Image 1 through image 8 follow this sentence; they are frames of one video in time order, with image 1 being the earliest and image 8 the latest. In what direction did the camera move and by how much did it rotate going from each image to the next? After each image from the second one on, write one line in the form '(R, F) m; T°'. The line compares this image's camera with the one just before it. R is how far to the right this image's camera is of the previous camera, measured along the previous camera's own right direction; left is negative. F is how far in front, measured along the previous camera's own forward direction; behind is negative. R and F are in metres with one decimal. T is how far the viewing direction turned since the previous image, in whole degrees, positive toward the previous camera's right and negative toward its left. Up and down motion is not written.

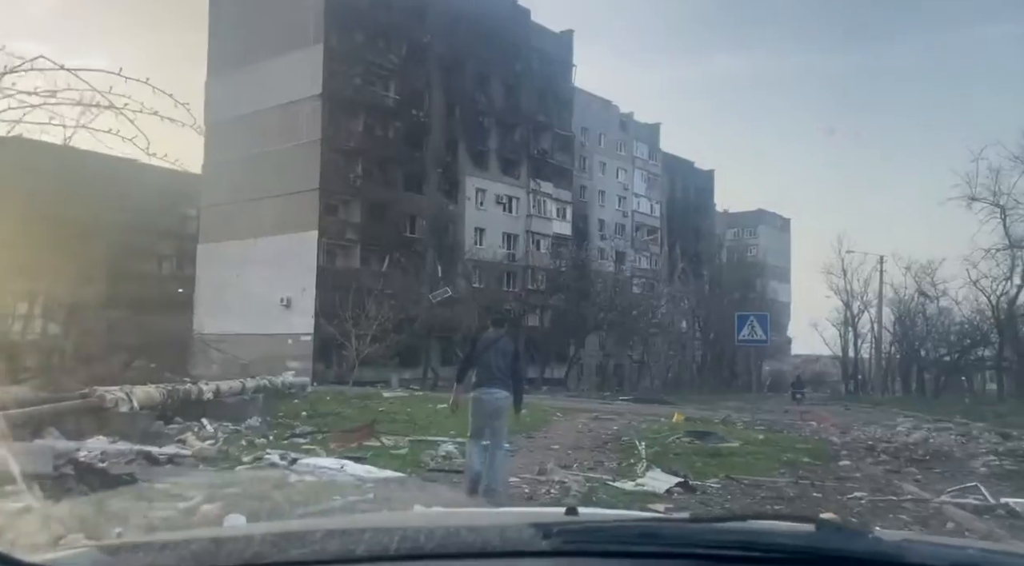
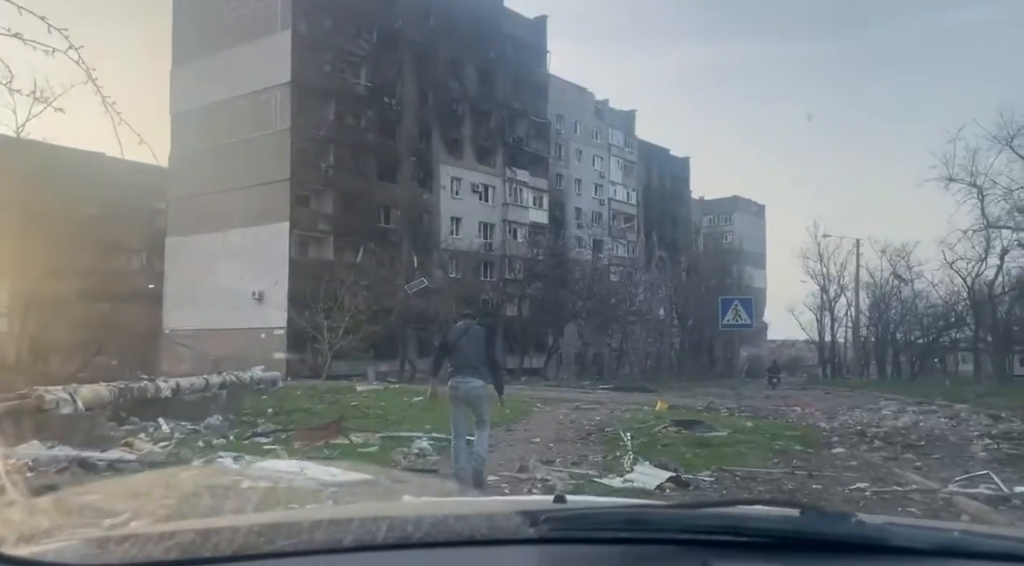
(0.0, +0.7) m; +2°
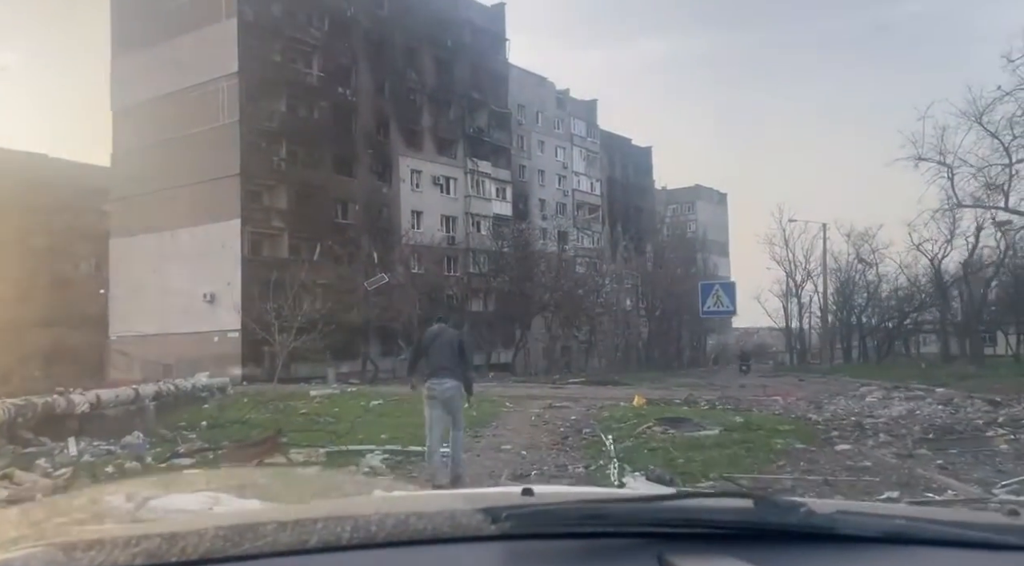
(0.0, +1.4) m; +2°
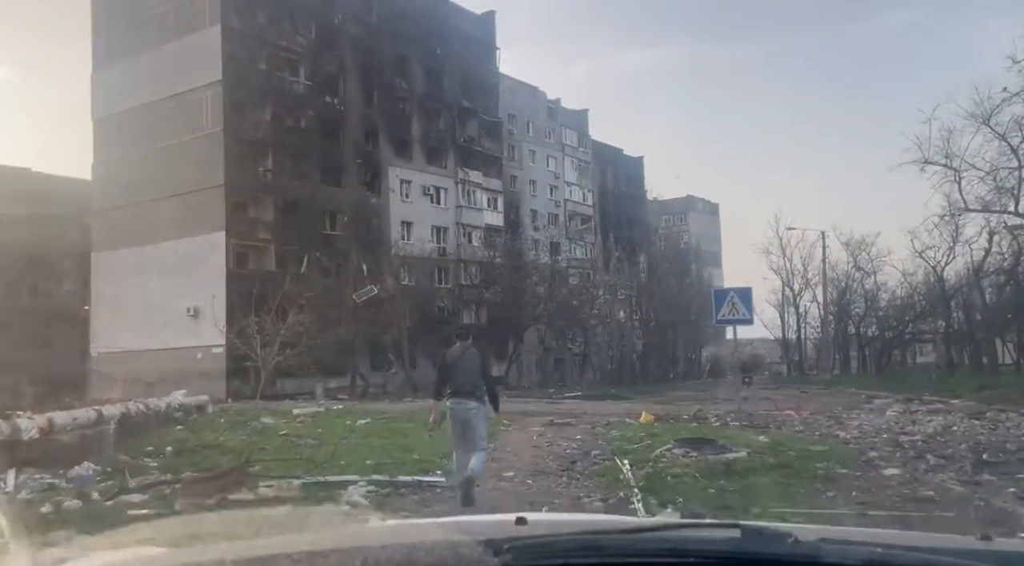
(-0.1, +1.2) m; +1°
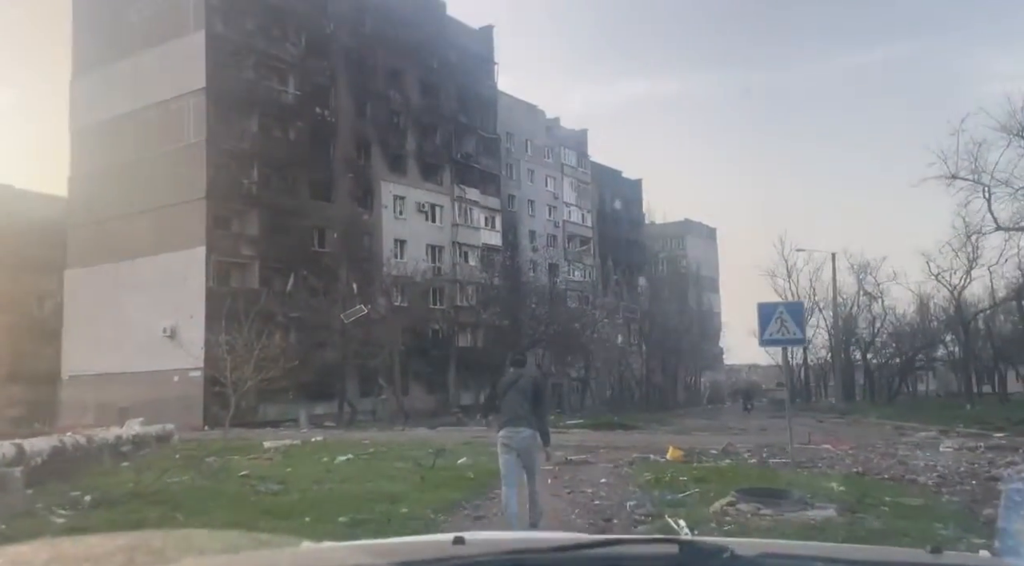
(-0.2, +2.3) m; 0°
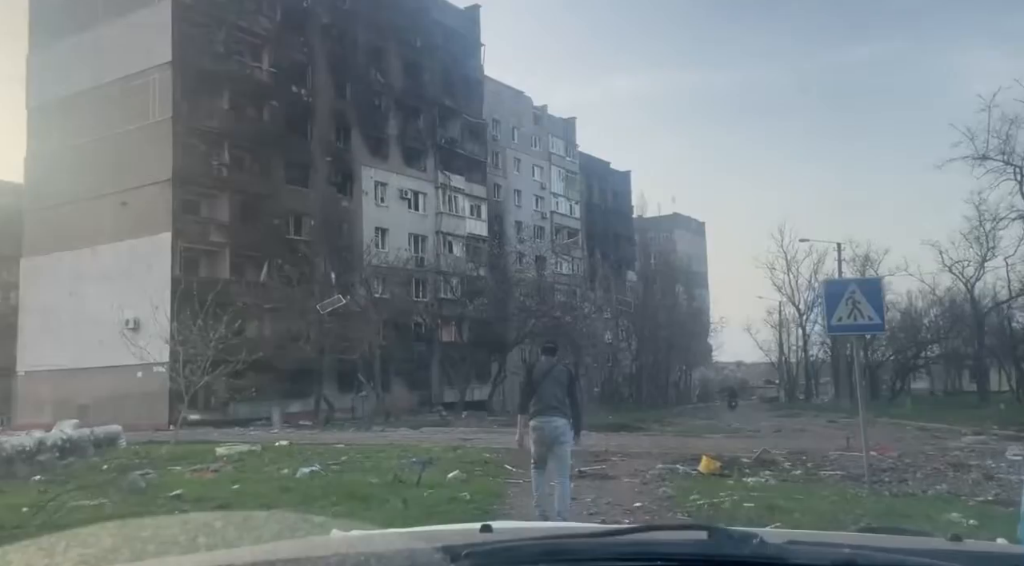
(-0.3, +2.5) m; +1°
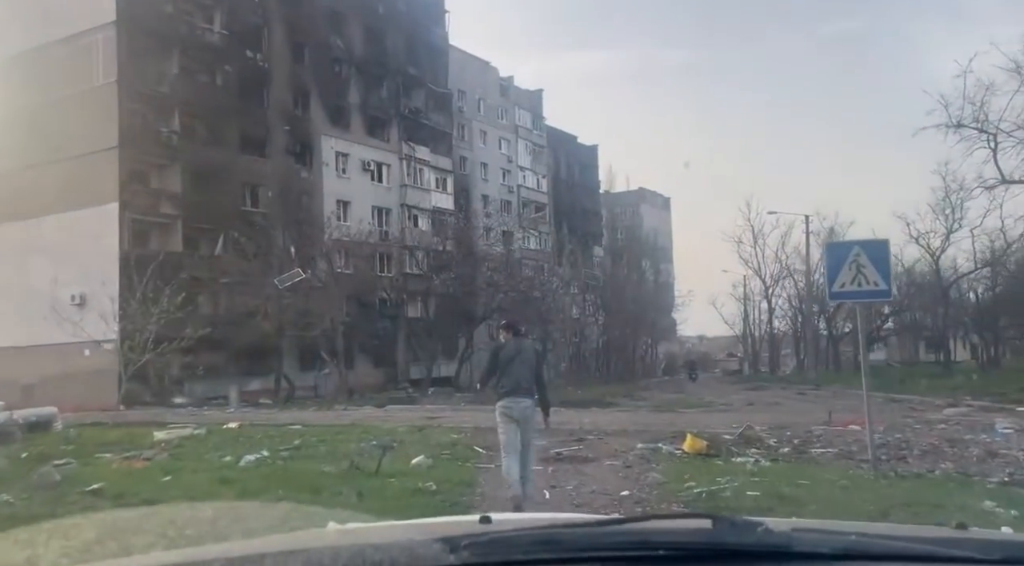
(0.0, +1.0) m; +2°
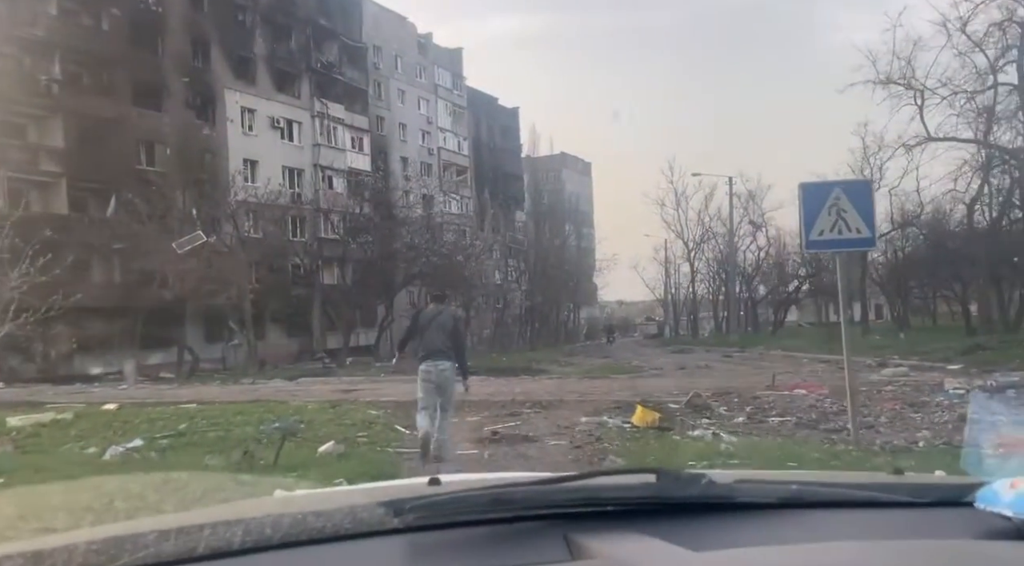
(-0.1, +1.5) m; +6°
